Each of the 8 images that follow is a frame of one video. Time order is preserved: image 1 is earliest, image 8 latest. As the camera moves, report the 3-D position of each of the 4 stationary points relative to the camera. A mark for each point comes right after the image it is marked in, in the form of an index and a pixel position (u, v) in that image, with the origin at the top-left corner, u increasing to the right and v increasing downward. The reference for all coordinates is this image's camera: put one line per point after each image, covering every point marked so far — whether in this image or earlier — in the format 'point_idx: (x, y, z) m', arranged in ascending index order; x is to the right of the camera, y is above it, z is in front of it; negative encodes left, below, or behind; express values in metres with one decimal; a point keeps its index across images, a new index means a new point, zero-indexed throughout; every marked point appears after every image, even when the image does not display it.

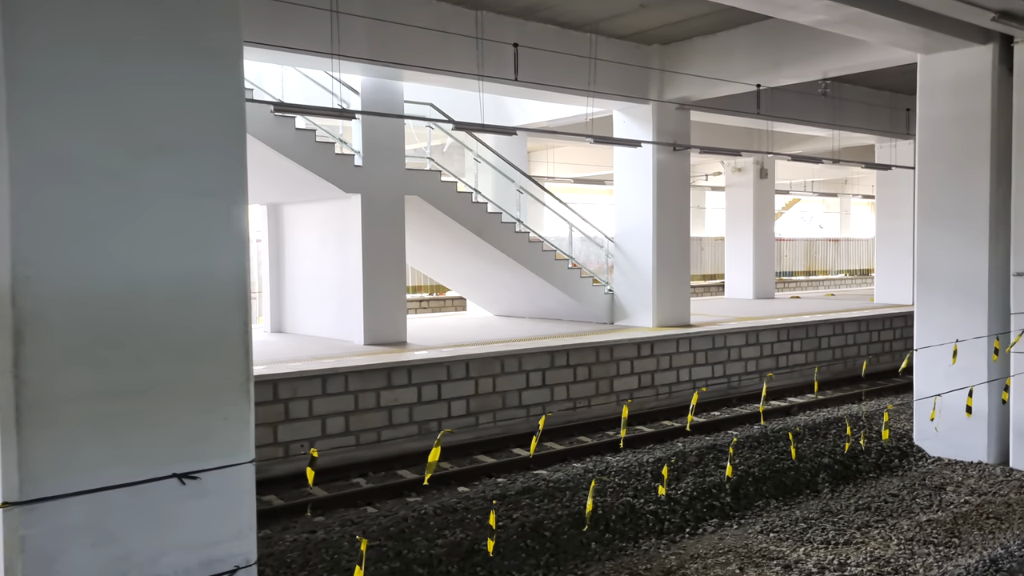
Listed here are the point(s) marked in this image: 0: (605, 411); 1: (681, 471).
0: (+1.0, -1.4, +9.4) m
1: (+1.3, -1.5, +6.8) m
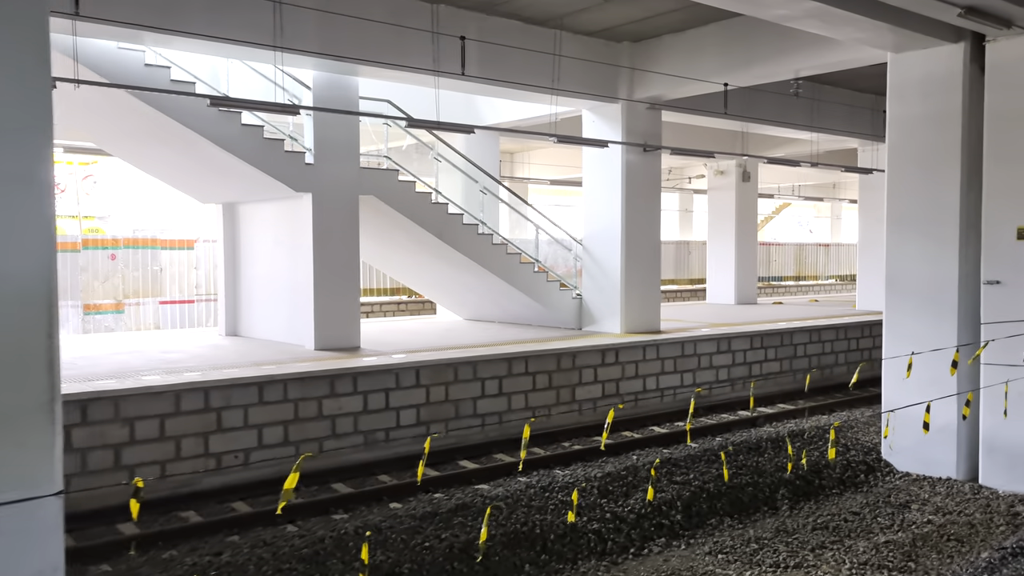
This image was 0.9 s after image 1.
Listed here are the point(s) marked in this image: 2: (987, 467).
0: (+0.6, -1.4, +9.1) m
1: (+0.9, -1.5, +6.5) m
2: (+4.0, -1.5, +7.2) m
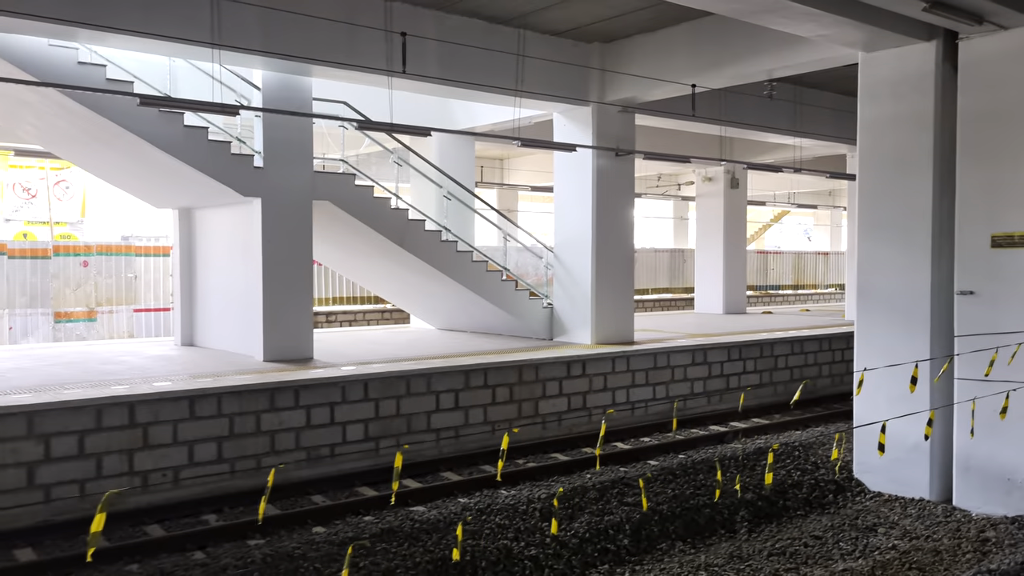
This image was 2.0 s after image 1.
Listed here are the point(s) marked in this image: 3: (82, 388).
0: (+0.2, -1.5, +8.7) m
1: (+0.5, -1.6, +6.1) m
2: (+3.6, -1.6, +6.8) m
3: (-3.3, -0.8, +6.5) m
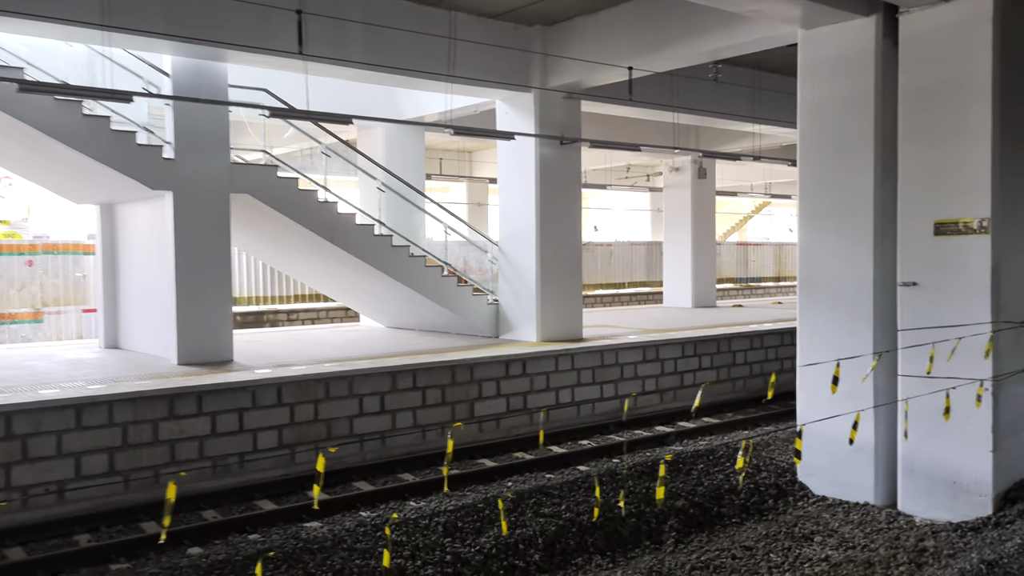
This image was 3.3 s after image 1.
0: (-0.5, -1.5, +8.3) m
1: (-0.2, -1.6, +5.7) m
2: (+3.0, -1.5, +6.4) m
3: (-3.9, -0.8, +6.0) m
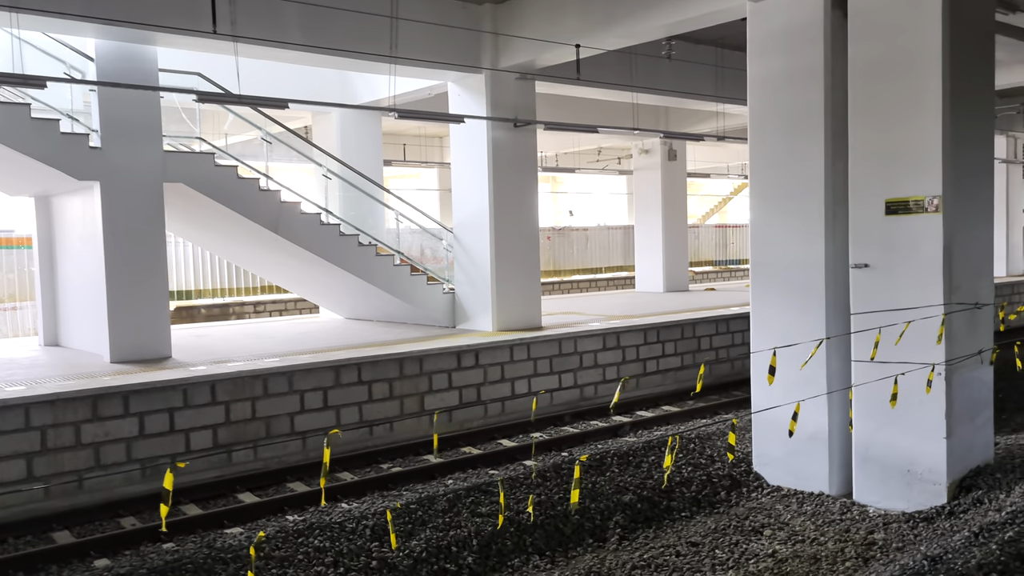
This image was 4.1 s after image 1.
0: (-0.9, -1.4, +8.0) m
1: (-0.6, -1.5, +5.4) m
2: (+2.5, -1.4, +6.2) m
3: (-4.3, -0.8, +5.7) m
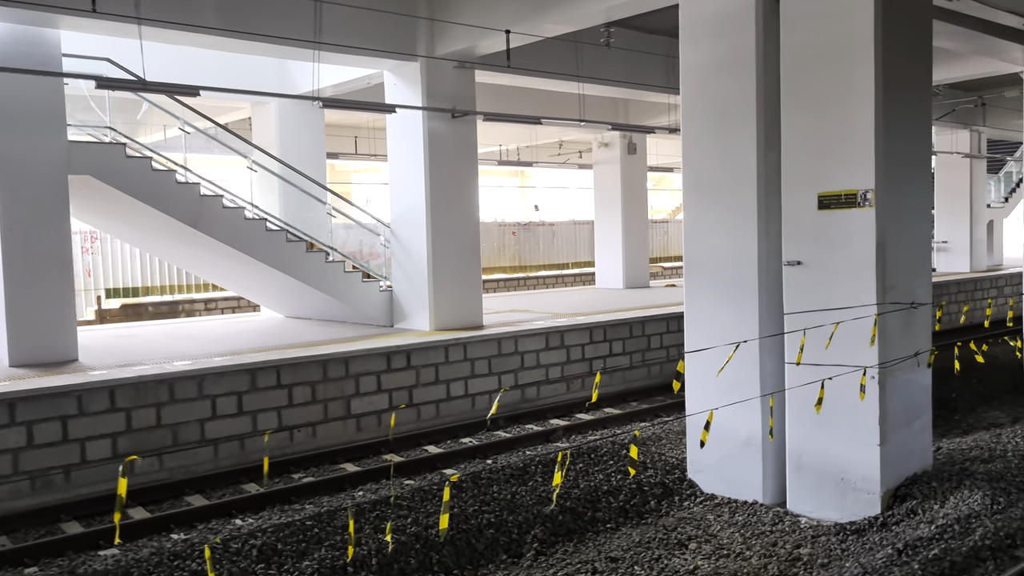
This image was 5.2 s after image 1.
0: (-1.6, -1.4, +7.6) m
1: (-1.1, -1.5, +5.0) m
2: (+1.9, -1.4, +5.9) m
3: (-4.9, -0.8, +5.2) m
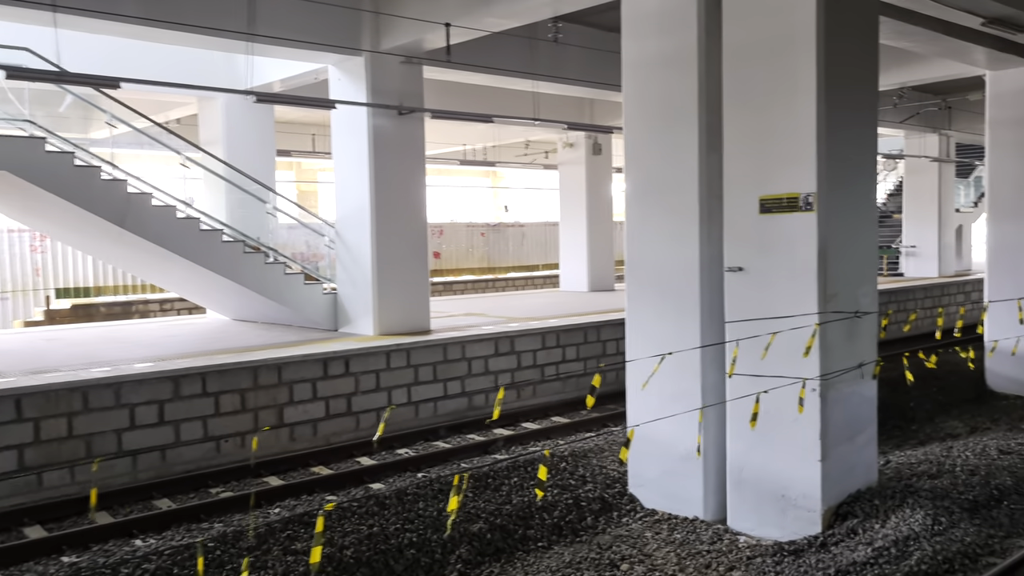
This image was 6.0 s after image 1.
0: (-2.1, -1.4, +7.3) m
1: (-1.6, -1.5, +4.7) m
2: (+1.5, -1.4, +5.6) m
3: (-5.4, -0.8, +4.8) m
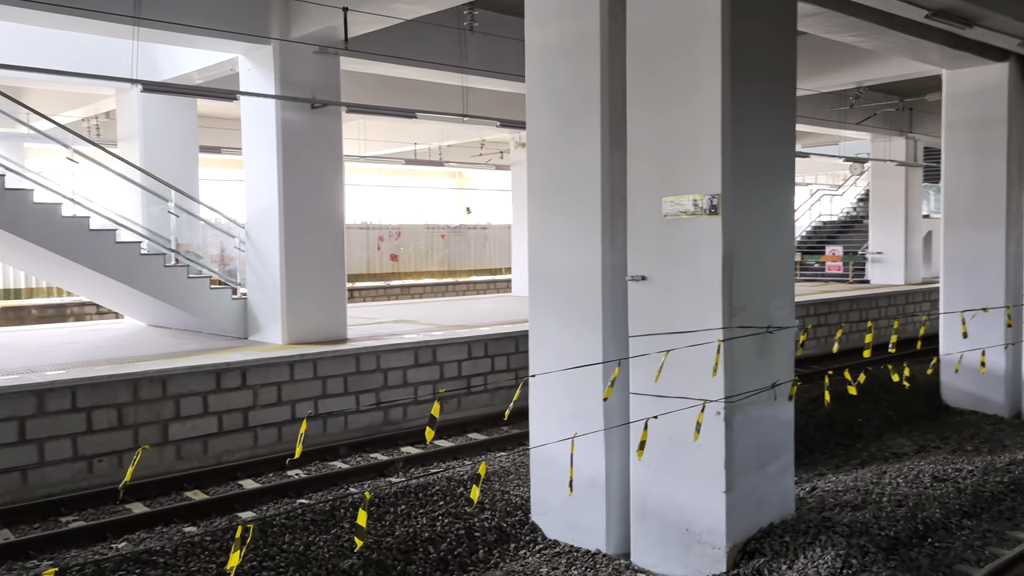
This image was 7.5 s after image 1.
0: (-2.8, -1.4, +6.7) m
1: (-2.3, -1.6, +4.1) m
2: (+0.7, -1.5, +5.1) m
3: (-6.1, -0.8, +4.1) m
